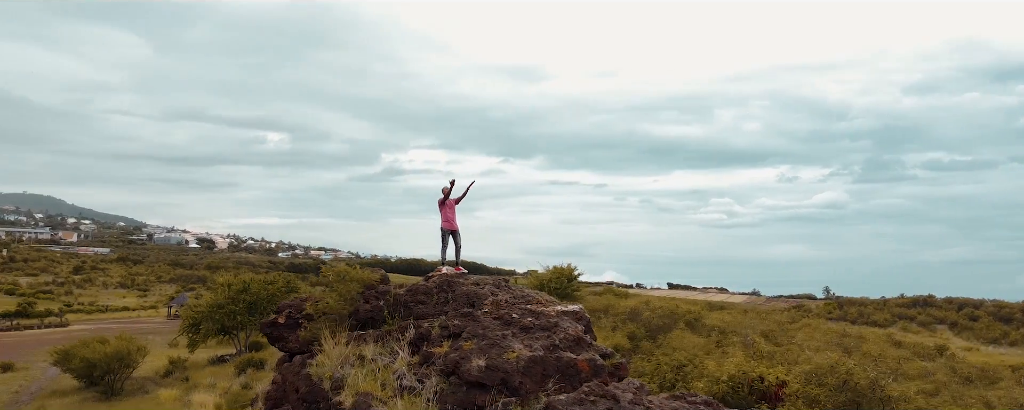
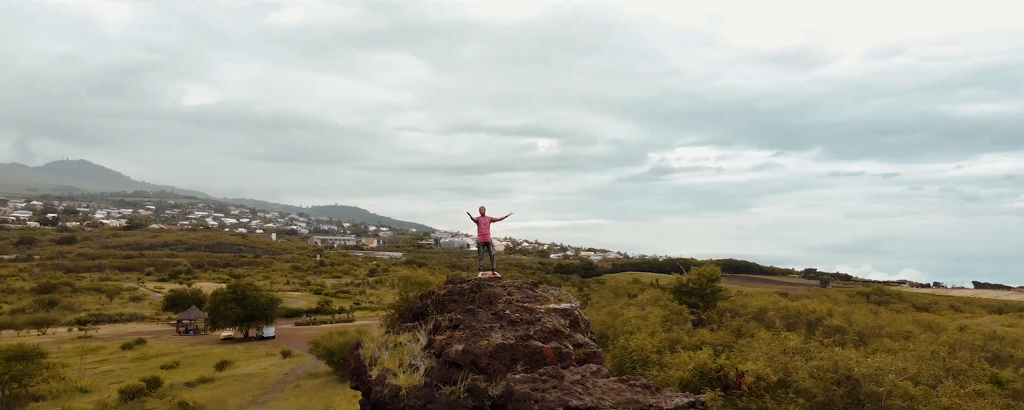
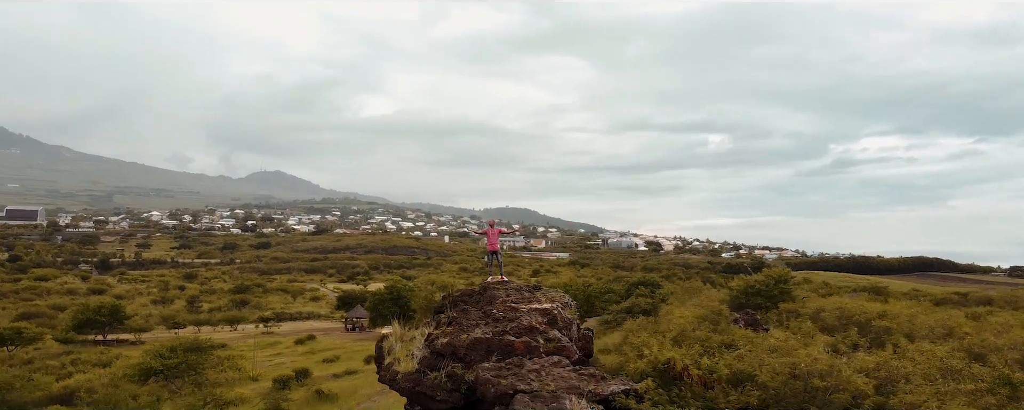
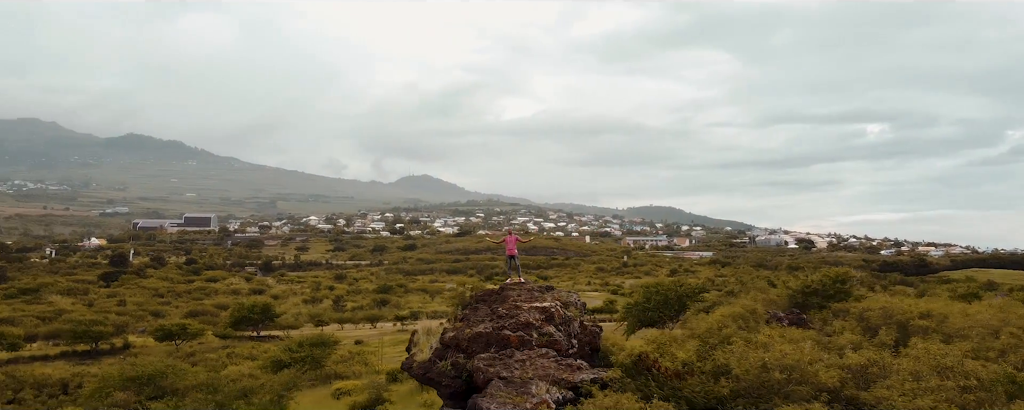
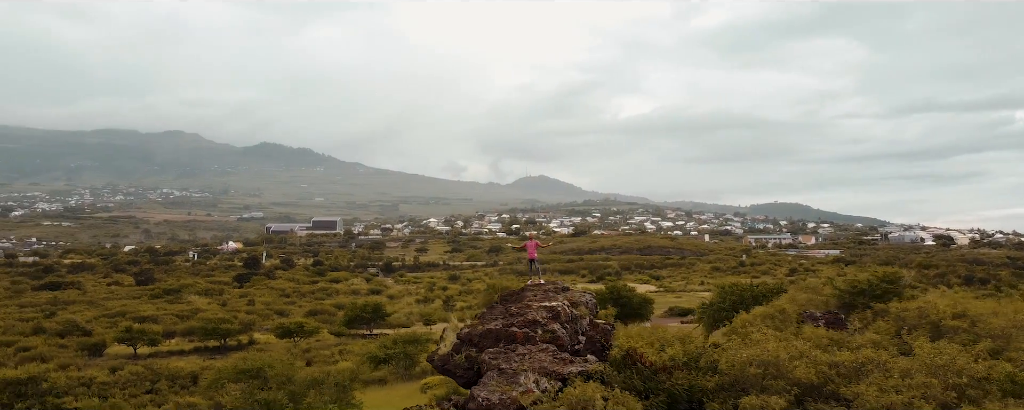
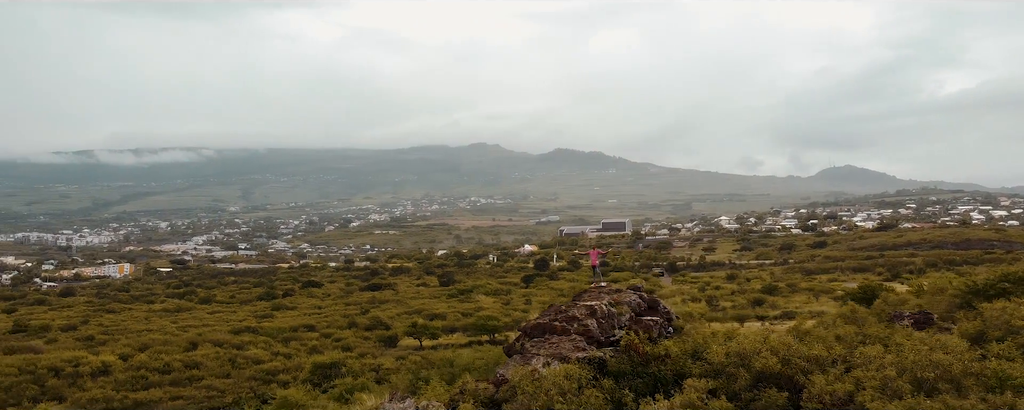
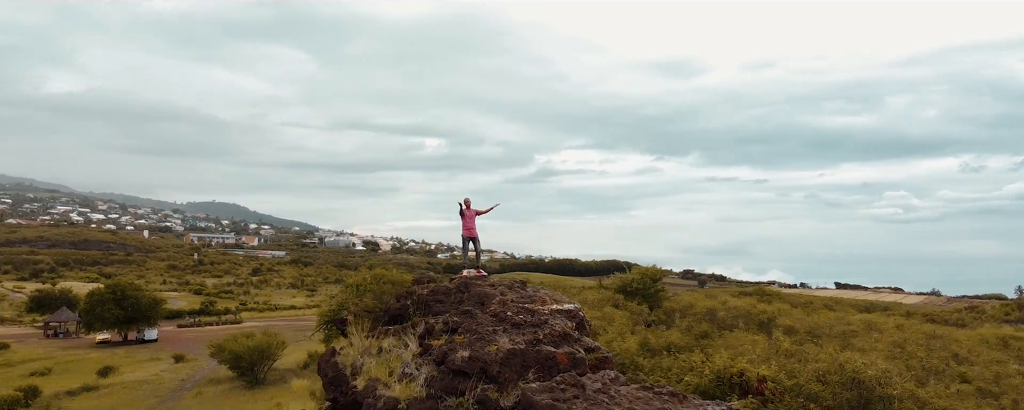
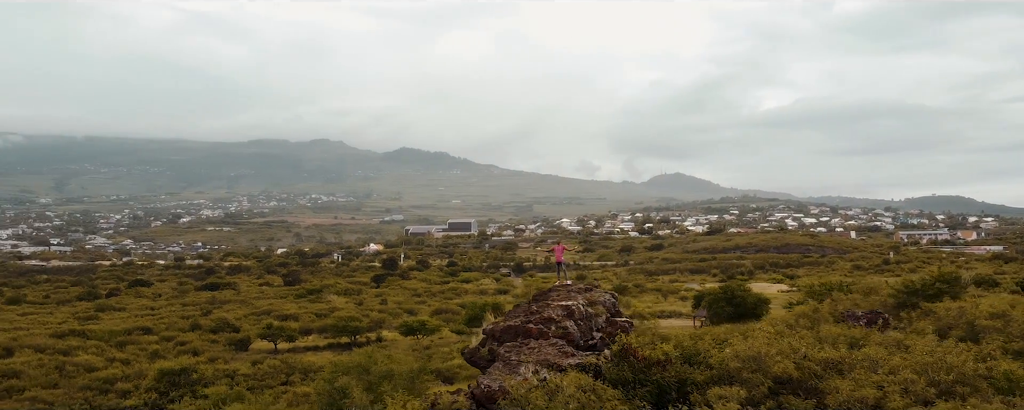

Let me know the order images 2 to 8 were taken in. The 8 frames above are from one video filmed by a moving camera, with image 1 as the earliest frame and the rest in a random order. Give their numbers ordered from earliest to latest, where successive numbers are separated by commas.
7, 2, 3, 4, 5, 8, 6
